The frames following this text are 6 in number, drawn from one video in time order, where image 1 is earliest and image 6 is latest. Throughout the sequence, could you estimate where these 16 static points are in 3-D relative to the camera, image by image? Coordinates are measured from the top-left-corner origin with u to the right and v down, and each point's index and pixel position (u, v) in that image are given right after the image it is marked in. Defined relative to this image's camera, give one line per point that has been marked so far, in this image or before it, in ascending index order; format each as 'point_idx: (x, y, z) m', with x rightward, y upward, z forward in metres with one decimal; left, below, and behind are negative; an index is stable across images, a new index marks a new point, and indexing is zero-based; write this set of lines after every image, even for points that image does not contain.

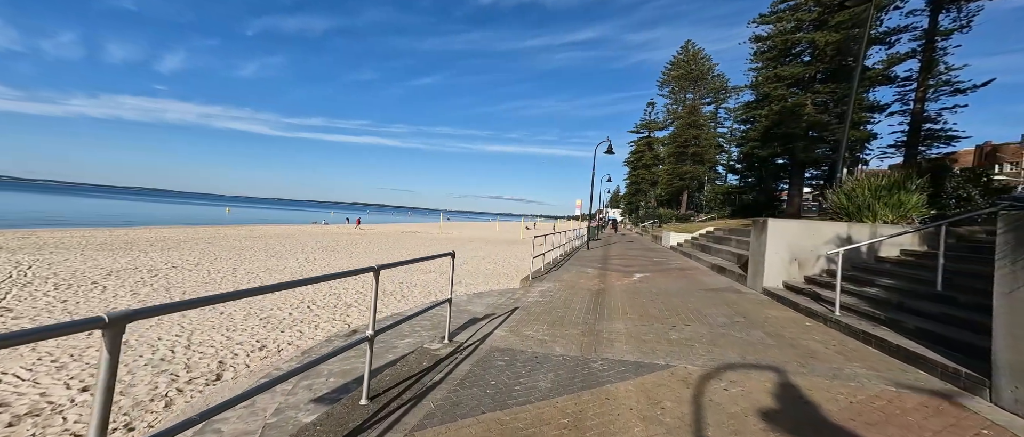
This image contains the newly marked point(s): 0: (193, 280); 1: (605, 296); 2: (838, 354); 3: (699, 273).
0: (-8.6, -1.7, +10.1) m
1: (+1.7, -1.4, +7.0) m
2: (+3.2, -1.3, +3.7) m
3: (+4.8, -1.4, +9.7) m
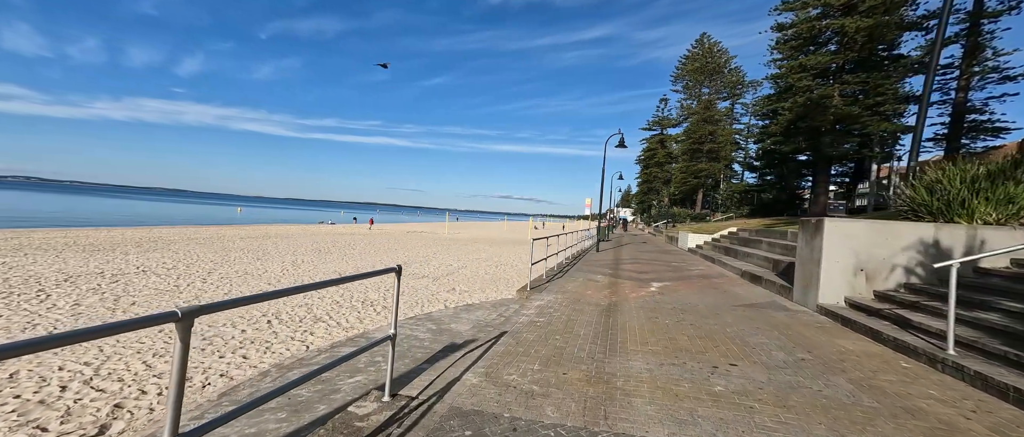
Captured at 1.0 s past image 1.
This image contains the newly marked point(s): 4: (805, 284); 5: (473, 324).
0: (-8.7, -1.7, +9.1) m
1: (+1.6, -1.4, +5.6) m
2: (+3.0, -1.3, +2.3) m
3: (+4.7, -1.4, +8.3) m
4: (+4.6, -1.0, +6.0) m
5: (-0.6, -1.7, +6.0) m
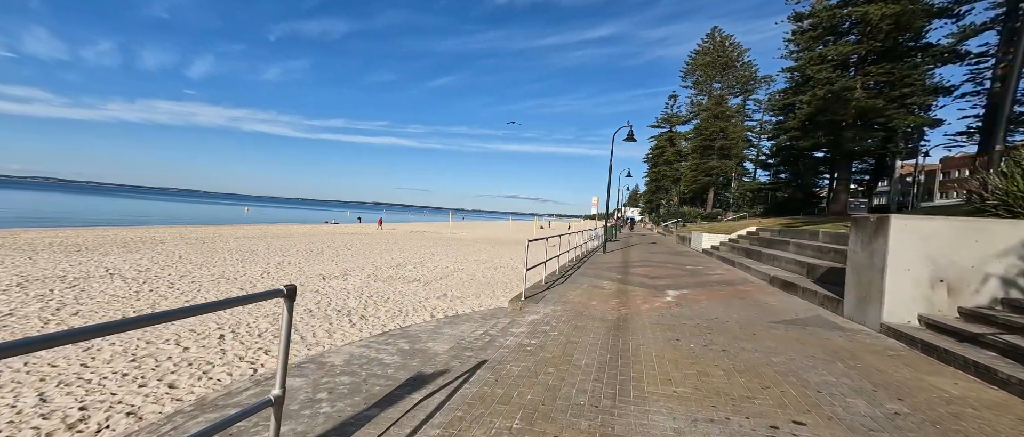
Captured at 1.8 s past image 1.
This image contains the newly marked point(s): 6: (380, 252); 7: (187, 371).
0: (-8.7, -1.6, +8.2) m
1: (+1.4, -1.4, +4.6) m
2: (+2.7, -1.3, +1.2) m
3: (+4.6, -1.4, +7.2) m
4: (+4.5, -1.0, +4.8) m
5: (-0.8, -1.6, +5.0) m
6: (-6.7, -1.7, +18.9) m
7: (-4.0, -1.9, +4.7) m
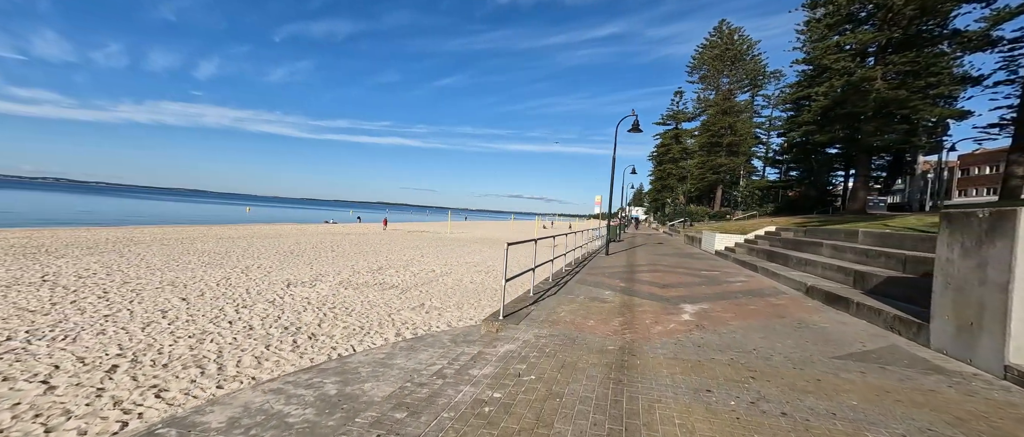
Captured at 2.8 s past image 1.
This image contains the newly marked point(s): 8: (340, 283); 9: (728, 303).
0: (-9.0, -1.6, +7.0) m
1: (+1.1, -1.4, +3.2) m
2: (+2.4, -1.3, -0.1) m
3: (+4.3, -1.3, +5.8) m
4: (+4.1, -1.0, +3.5) m
5: (-1.1, -1.6, +3.6) m
6: (-6.9, -1.6, +17.7) m
7: (-4.4, -1.9, +3.4) m
8: (-4.7, -1.8, +10.2) m
9: (+3.5, -1.4, +6.2) m
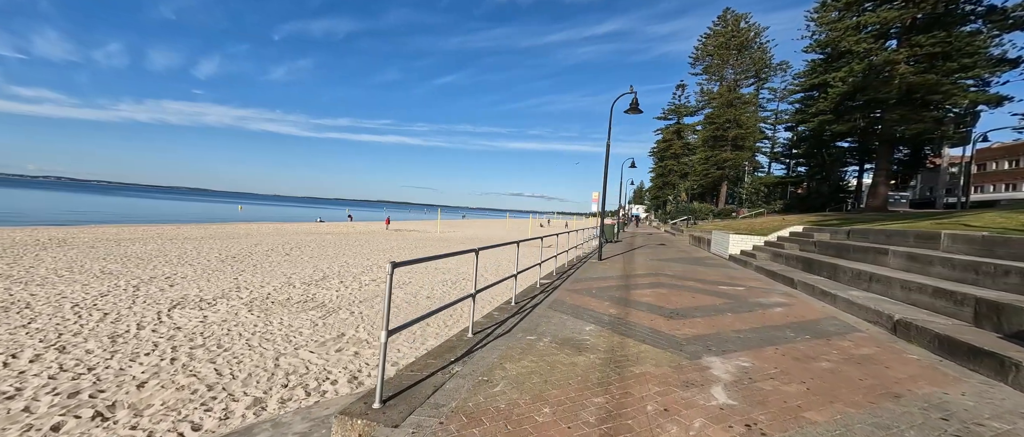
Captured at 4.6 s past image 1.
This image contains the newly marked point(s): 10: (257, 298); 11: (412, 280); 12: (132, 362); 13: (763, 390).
0: (-9.9, -1.6, +4.6) m
1: (+0.3, -1.4, +0.9) m
2: (+1.6, -1.3, -2.5) m
3: (+3.5, -1.3, +3.5) m
4: (+3.3, -1.0, +1.1) m
5: (-1.9, -1.6, +1.3) m
6: (-7.7, -1.6, +15.3) m
7: (-5.2, -1.9, +1.1) m
8: (-5.5, -1.7, +7.9) m
9: (+2.7, -1.4, +3.8) m
10: (-5.6, -1.7, +8.3) m
11: (-3.0, -1.8, +11.2) m
12: (-4.8, -1.8, +4.9) m
13: (+2.0, -1.4, +3.1) m
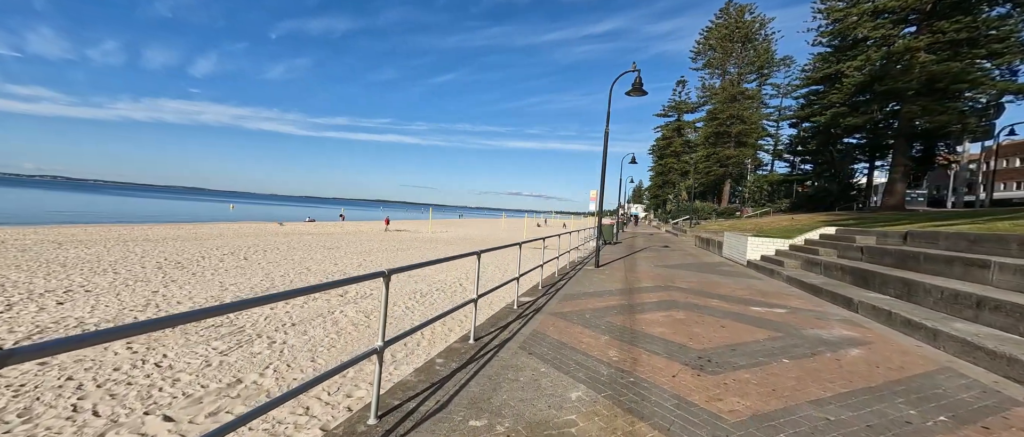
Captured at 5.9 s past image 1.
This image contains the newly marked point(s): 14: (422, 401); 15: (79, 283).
0: (-10.3, -1.6, +2.8) m
1: (-0.2, -1.4, -0.9) m
2: (+1.1, -1.3, -4.2) m
3: (+3.1, -1.3, +1.7) m
4: (+2.9, -1.0, -0.6) m
5: (-2.4, -1.6, -0.5) m
6: (-8.2, -1.6, +13.5) m
7: (-5.6, -1.9, -0.7) m
8: (-6.0, -1.7, +6.1) m
9: (+2.3, -1.4, +2.1) m
10: (-6.1, -1.7, +6.5) m
11: (-3.4, -1.8, +9.4) m
12: (-5.3, -1.8, +3.1) m
13: (+1.6, -1.4, +1.3) m
14: (-0.6, -1.3, +2.9) m
15: (-10.3, -1.5, +9.0) m
